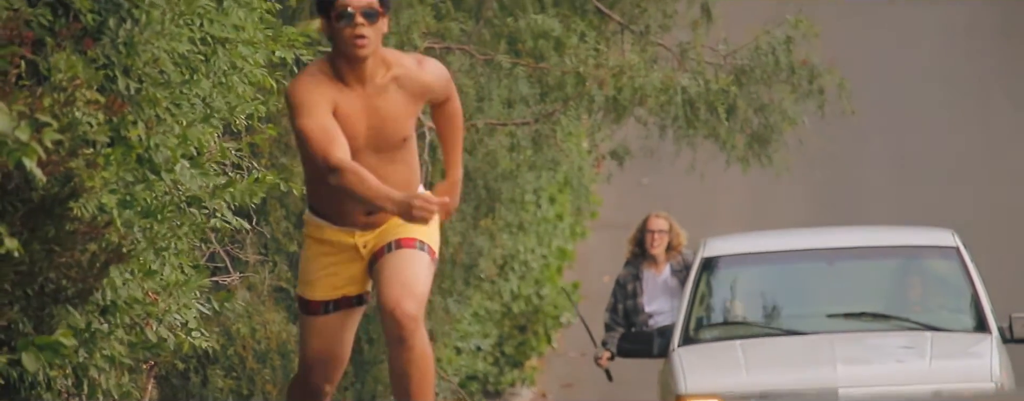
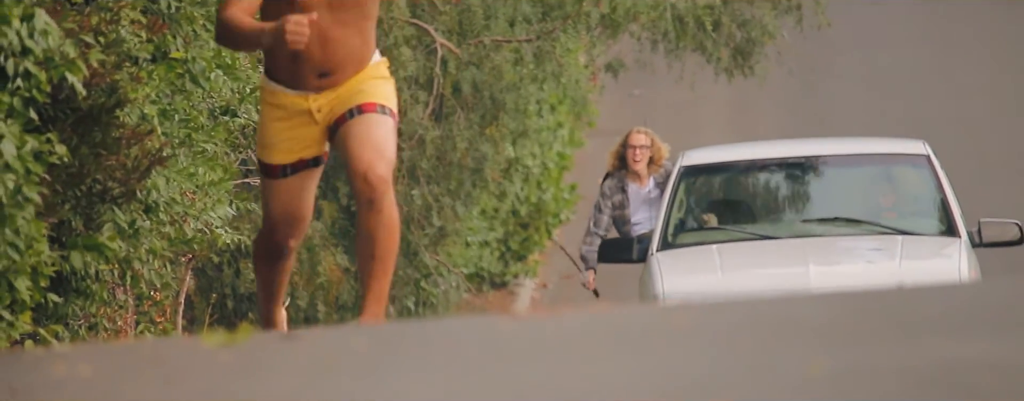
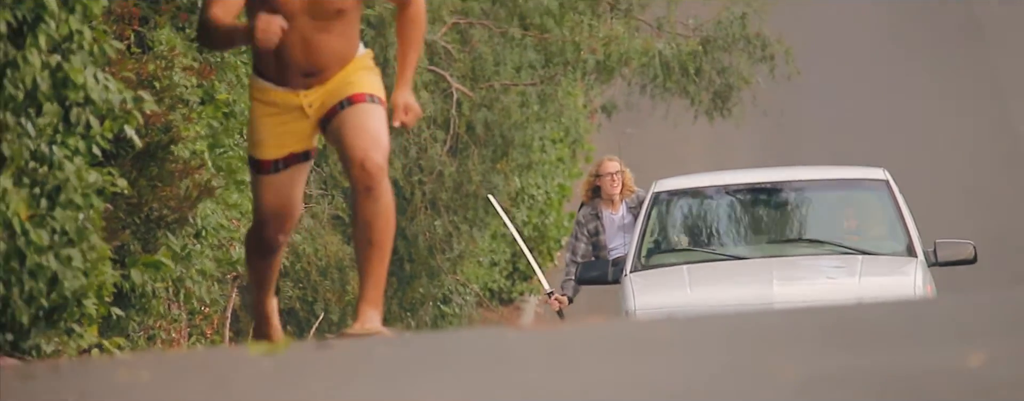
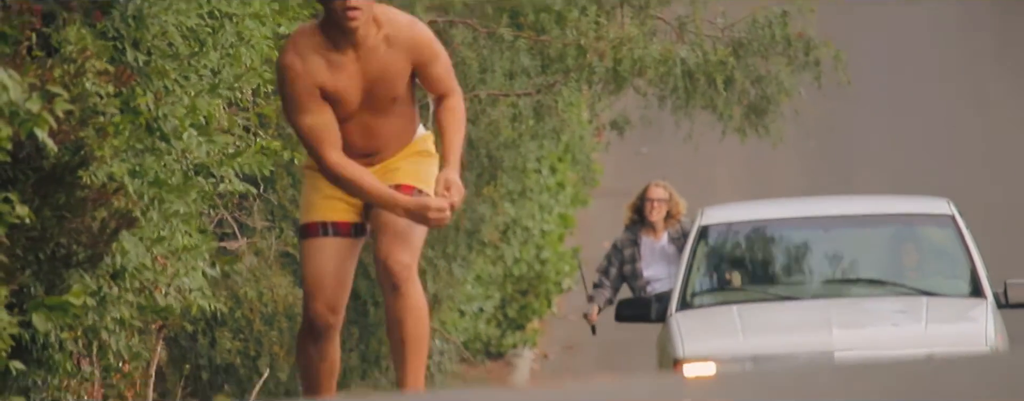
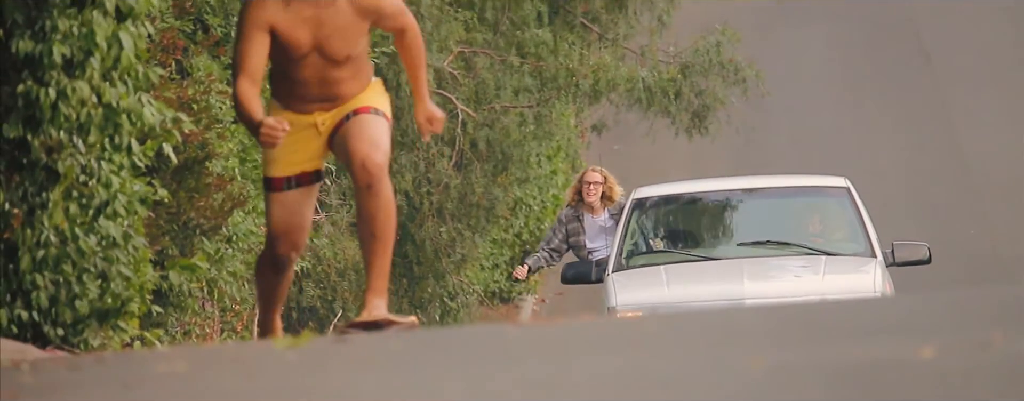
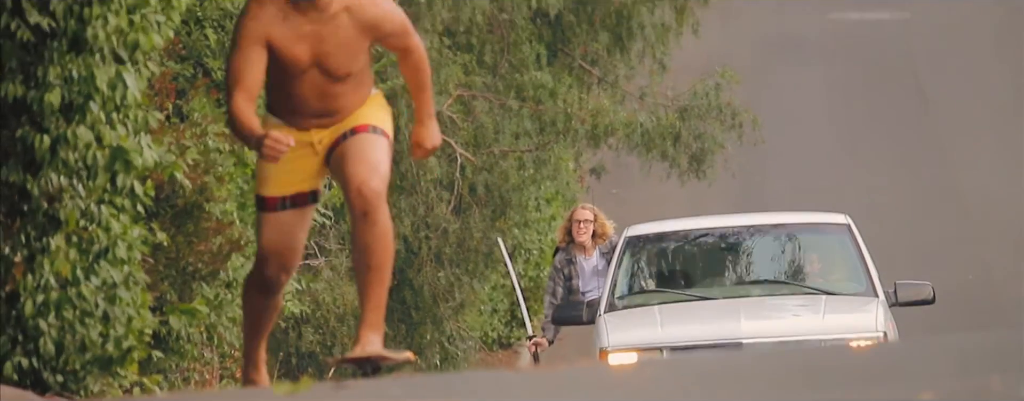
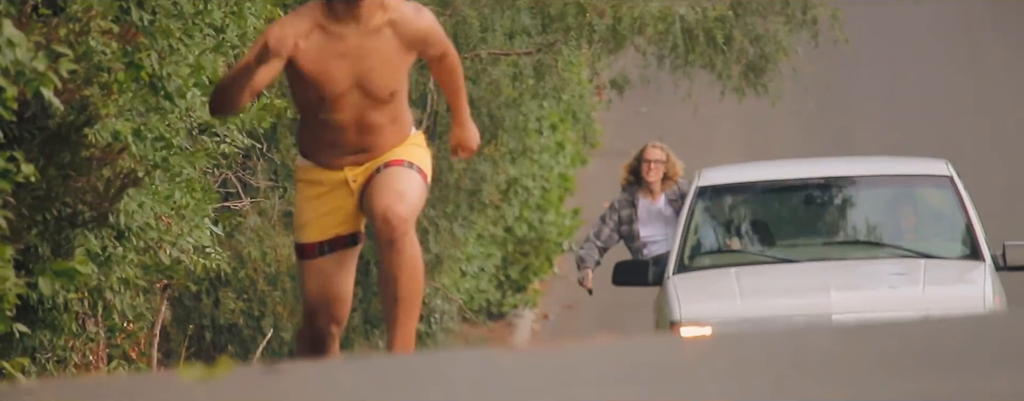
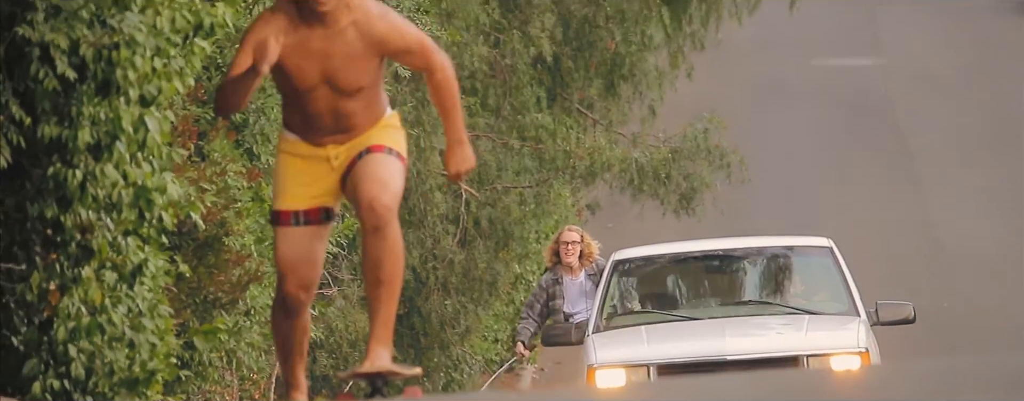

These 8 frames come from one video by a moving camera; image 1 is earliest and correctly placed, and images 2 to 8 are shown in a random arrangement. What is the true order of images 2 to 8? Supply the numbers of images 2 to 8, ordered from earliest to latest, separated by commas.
4, 7, 2, 3, 5, 6, 8
